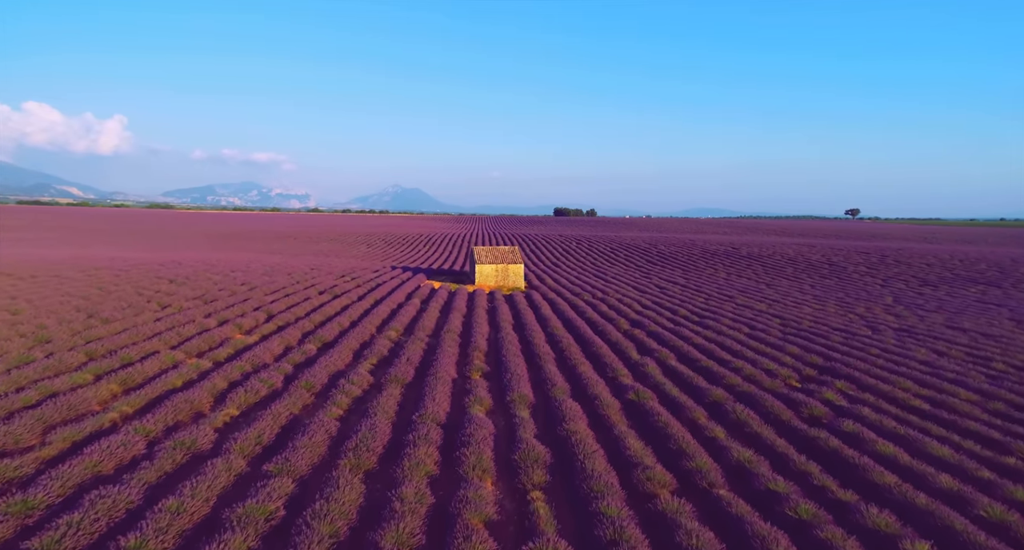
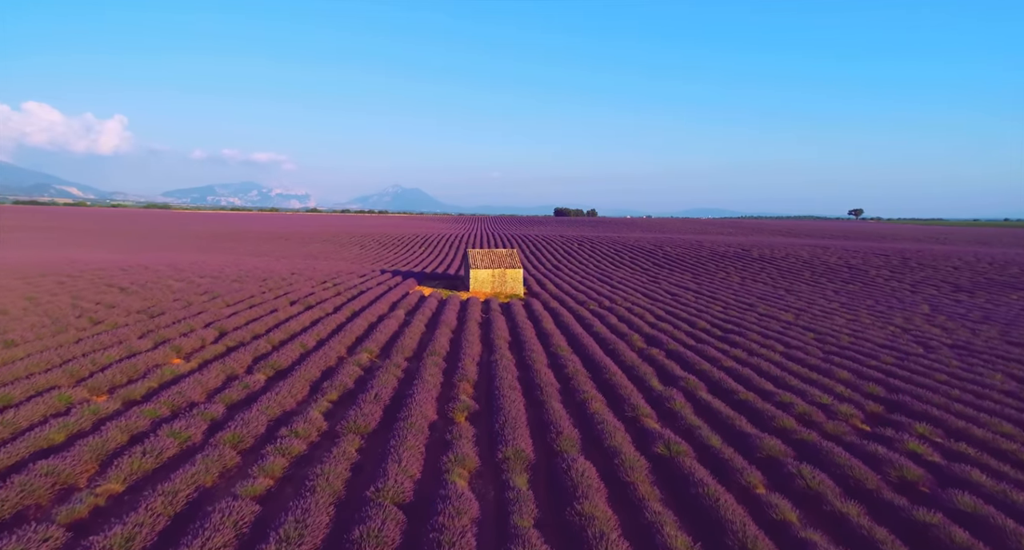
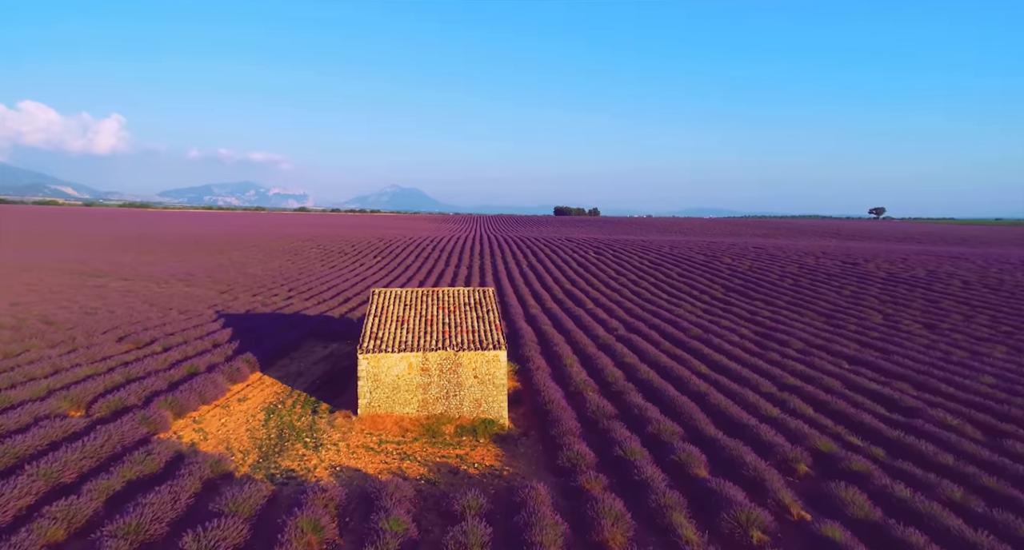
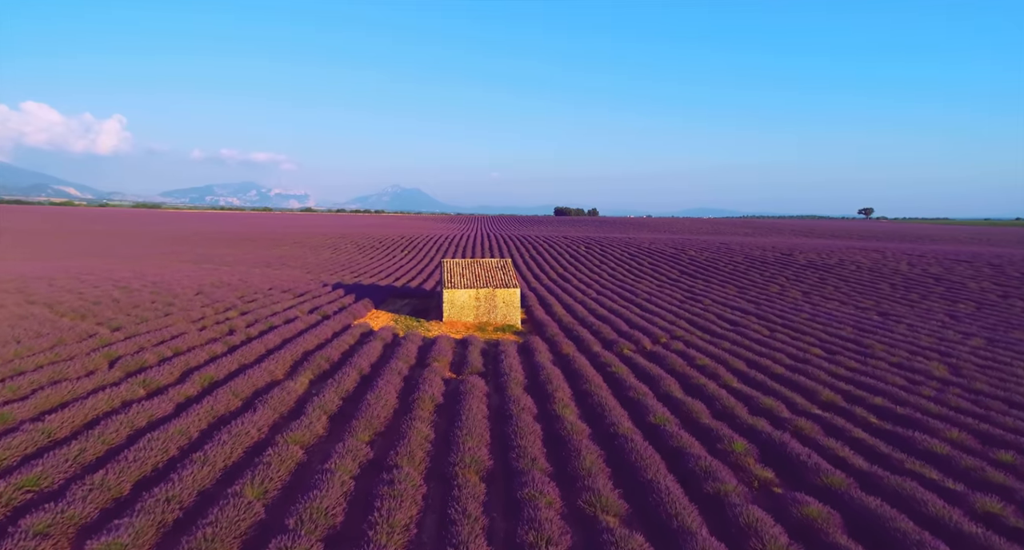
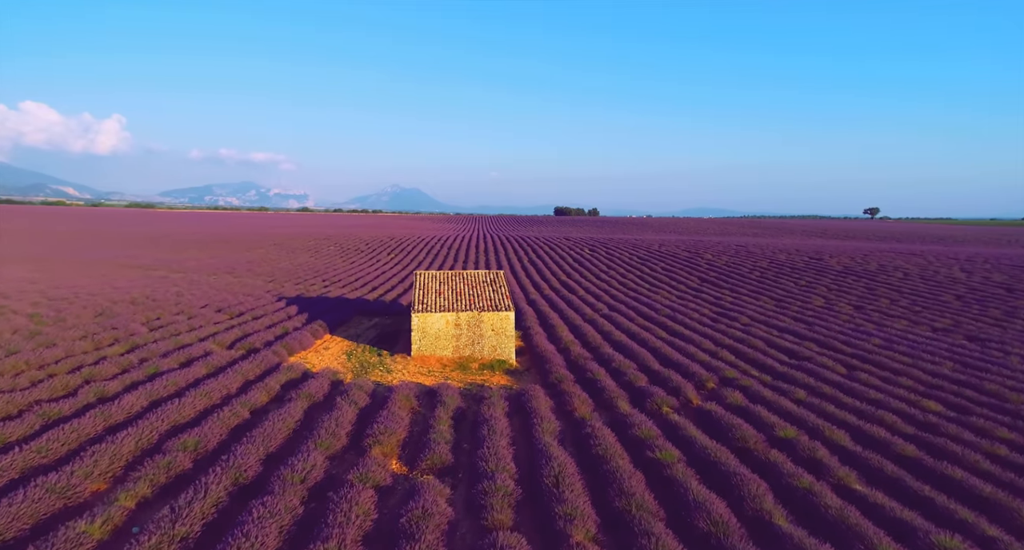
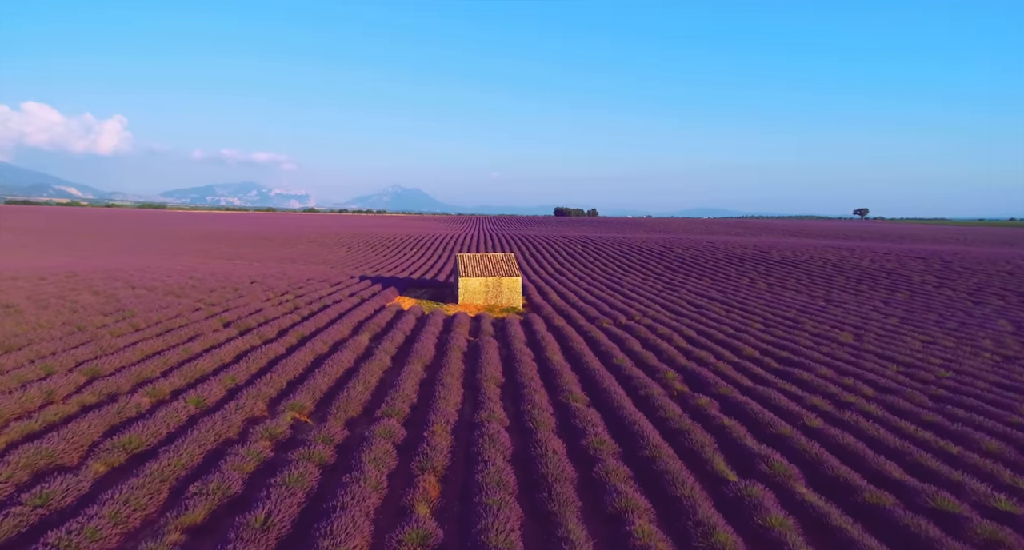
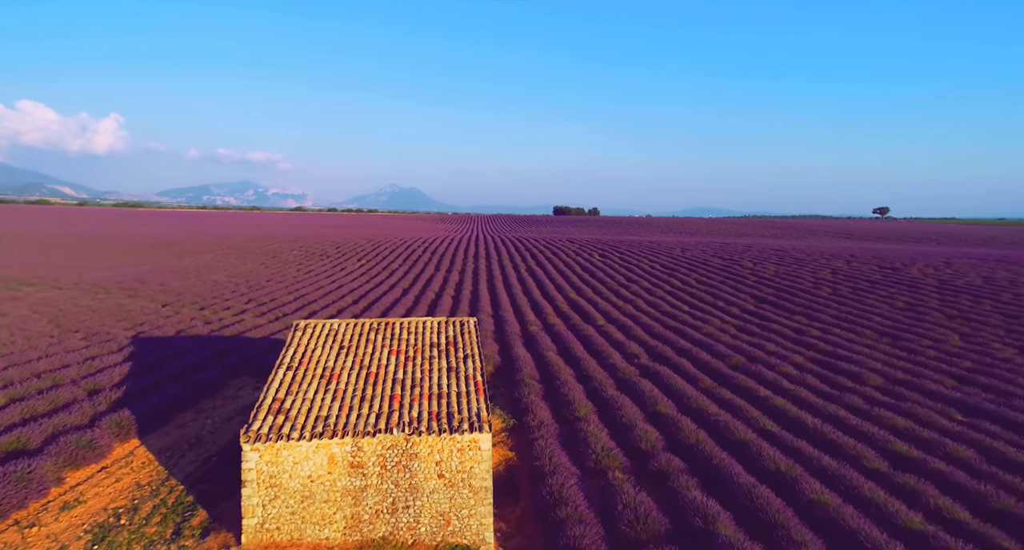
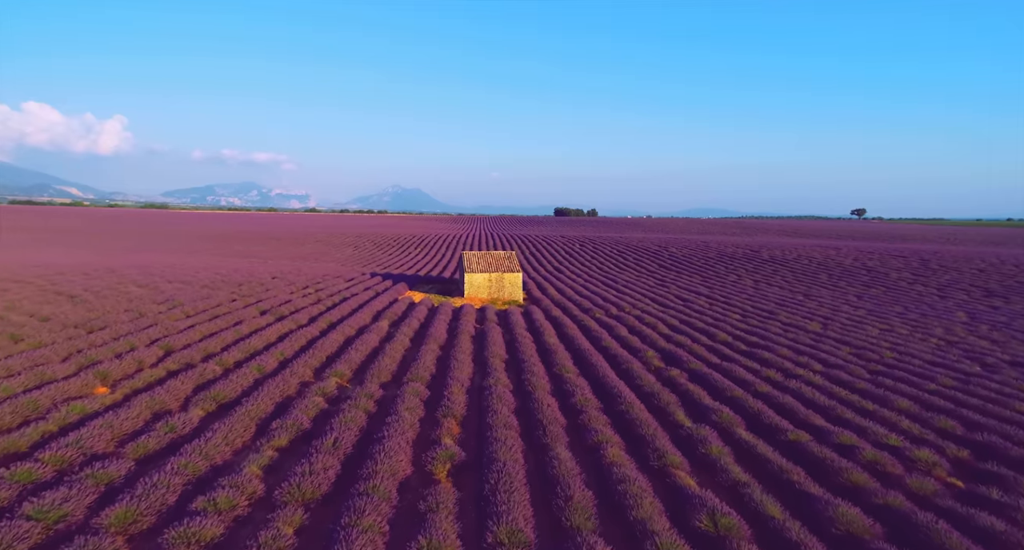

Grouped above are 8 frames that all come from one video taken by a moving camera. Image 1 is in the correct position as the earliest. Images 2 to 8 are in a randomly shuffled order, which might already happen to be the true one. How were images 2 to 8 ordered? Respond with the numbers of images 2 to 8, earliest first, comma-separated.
2, 8, 6, 4, 5, 3, 7
